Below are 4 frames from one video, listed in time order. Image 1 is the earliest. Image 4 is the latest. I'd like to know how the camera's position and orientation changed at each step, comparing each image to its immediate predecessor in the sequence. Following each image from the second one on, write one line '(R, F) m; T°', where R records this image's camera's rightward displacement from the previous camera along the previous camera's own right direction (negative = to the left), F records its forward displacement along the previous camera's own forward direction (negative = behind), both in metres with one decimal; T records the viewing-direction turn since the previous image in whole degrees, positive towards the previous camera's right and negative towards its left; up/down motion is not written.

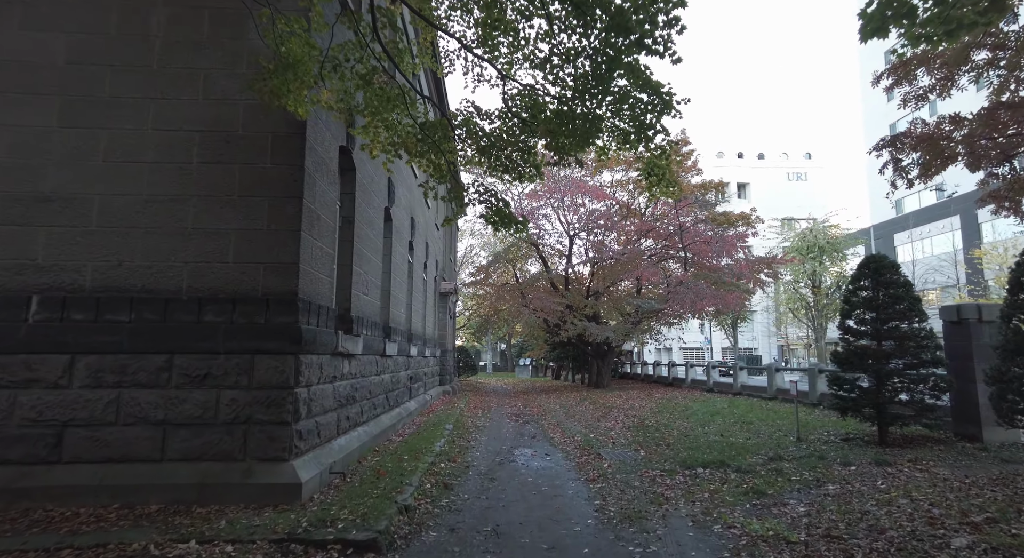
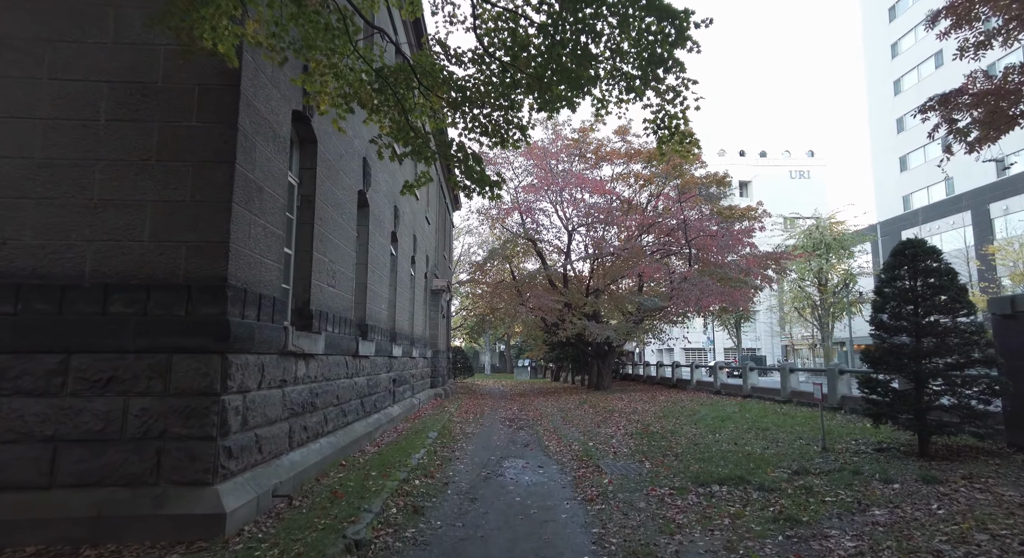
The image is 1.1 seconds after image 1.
(+0.2, +1.2) m; 0°
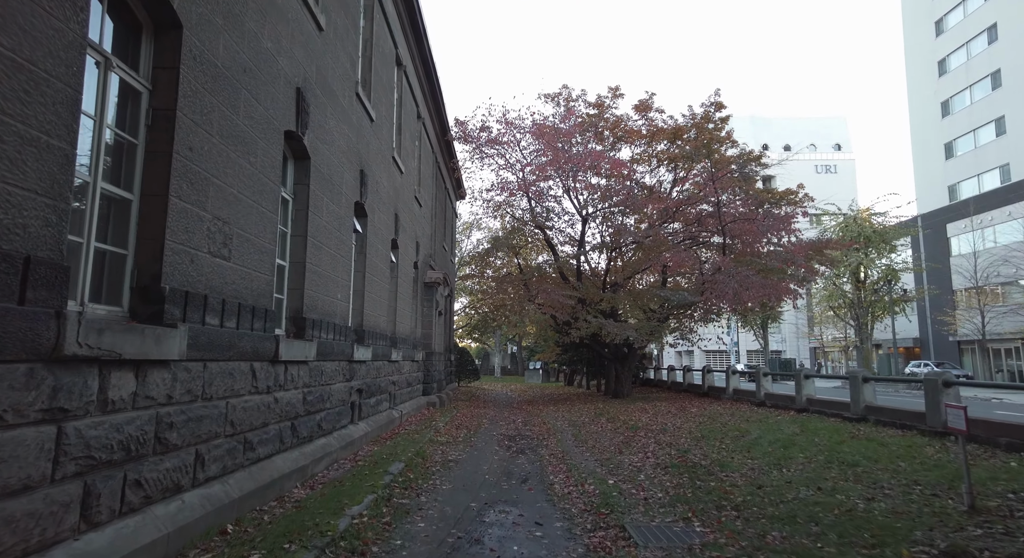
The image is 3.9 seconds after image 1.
(+0.3, +3.0) m; -1°
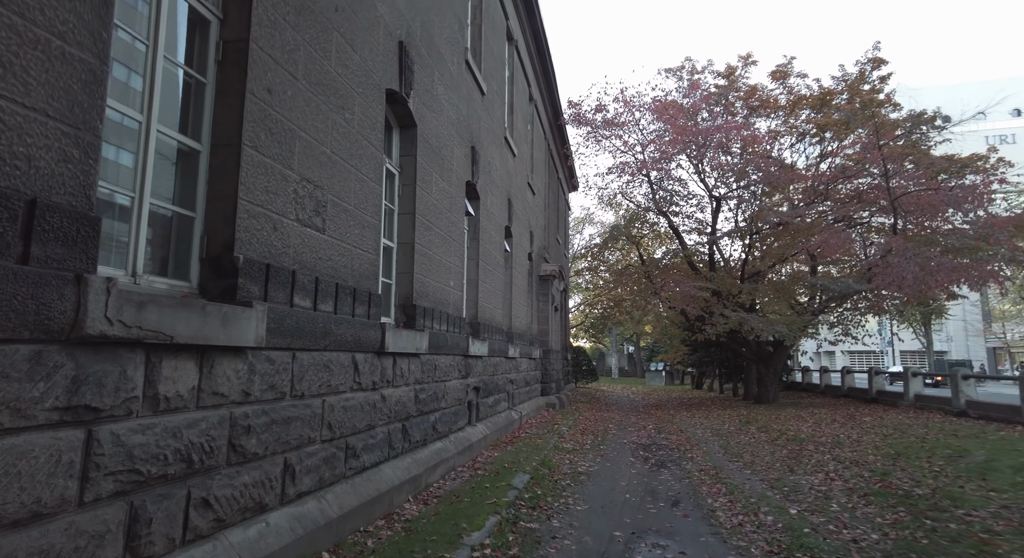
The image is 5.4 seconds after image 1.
(-0.4, +1.4) m; -11°
